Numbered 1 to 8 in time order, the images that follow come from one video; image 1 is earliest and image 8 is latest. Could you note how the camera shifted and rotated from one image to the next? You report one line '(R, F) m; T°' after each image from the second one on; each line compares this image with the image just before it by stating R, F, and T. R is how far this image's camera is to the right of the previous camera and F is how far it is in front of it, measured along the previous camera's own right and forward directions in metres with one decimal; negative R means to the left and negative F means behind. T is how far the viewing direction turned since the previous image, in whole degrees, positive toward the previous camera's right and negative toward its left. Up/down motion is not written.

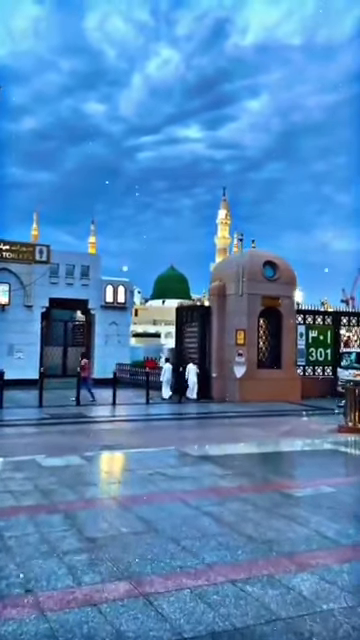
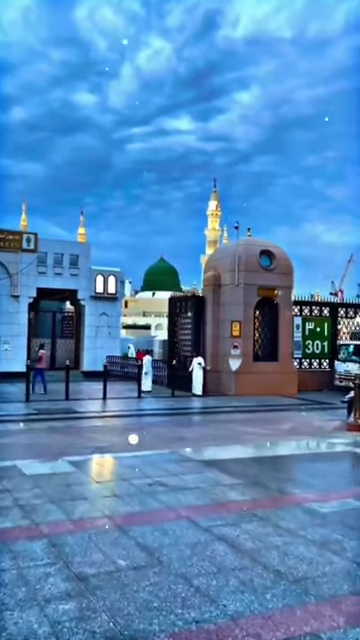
(-0.2, +1.0) m; +1°
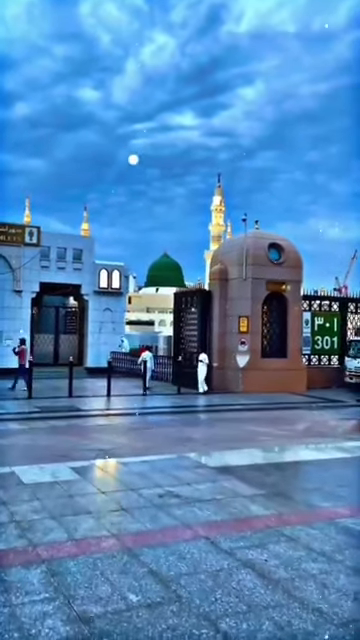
(-0.1, +0.7) m; 0°
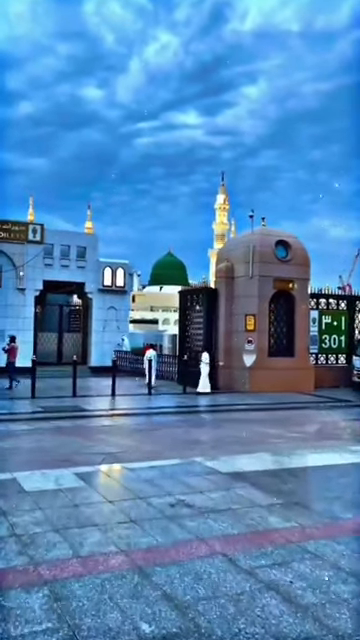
(-0.1, +0.4) m; 0°
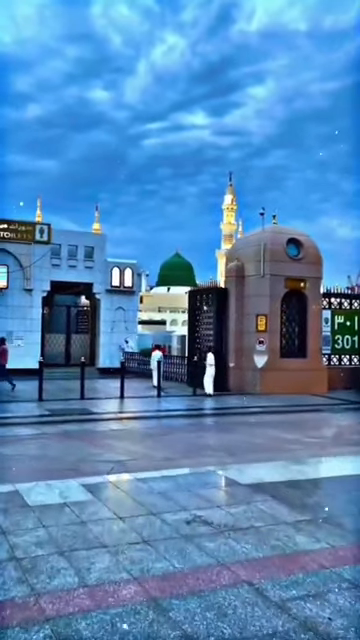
(-0.1, +0.5) m; -1°
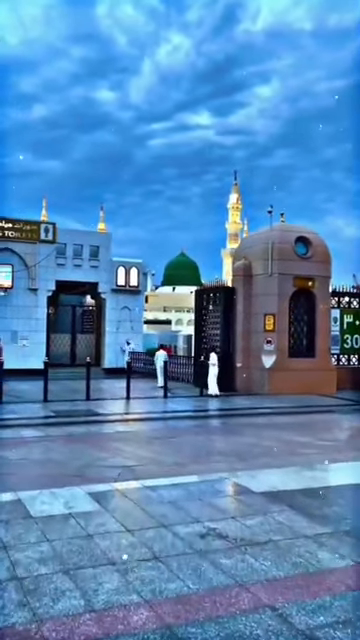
(-0.1, +0.3) m; -1°
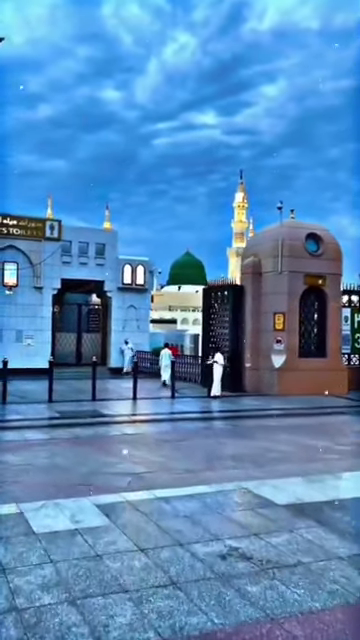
(-0.1, +0.5) m; -1°
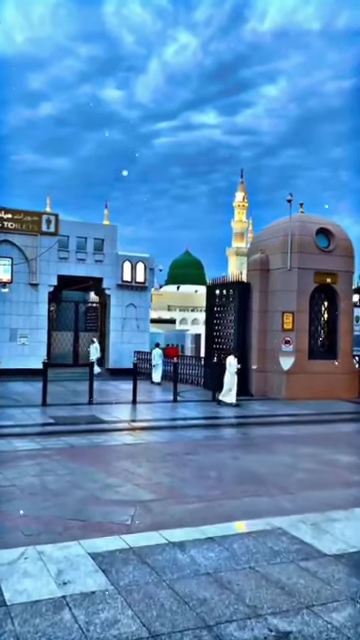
(-0.2, +1.3) m; 0°
